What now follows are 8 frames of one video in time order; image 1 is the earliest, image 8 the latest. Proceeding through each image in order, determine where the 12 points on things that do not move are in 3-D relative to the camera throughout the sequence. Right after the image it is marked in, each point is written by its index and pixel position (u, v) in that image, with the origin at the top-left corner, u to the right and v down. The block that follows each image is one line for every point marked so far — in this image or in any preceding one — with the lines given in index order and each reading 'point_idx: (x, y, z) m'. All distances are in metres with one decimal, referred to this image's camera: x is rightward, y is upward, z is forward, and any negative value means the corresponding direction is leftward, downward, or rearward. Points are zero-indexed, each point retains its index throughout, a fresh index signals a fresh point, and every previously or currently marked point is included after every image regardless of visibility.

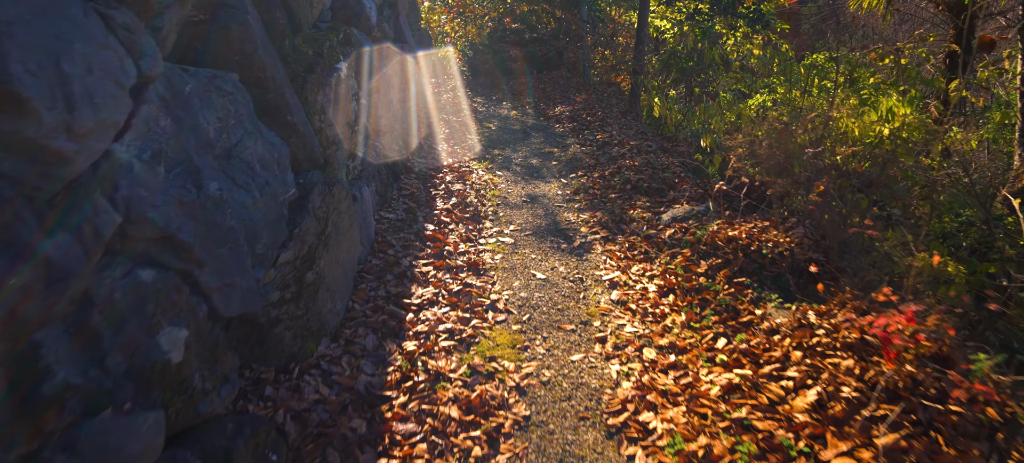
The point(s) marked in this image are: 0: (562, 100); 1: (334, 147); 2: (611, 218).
0: (+1.3, +3.3, +14.0) m
1: (-1.8, +0.8, +5.7) m
2: (+1.2, +0.1, +7.0) m
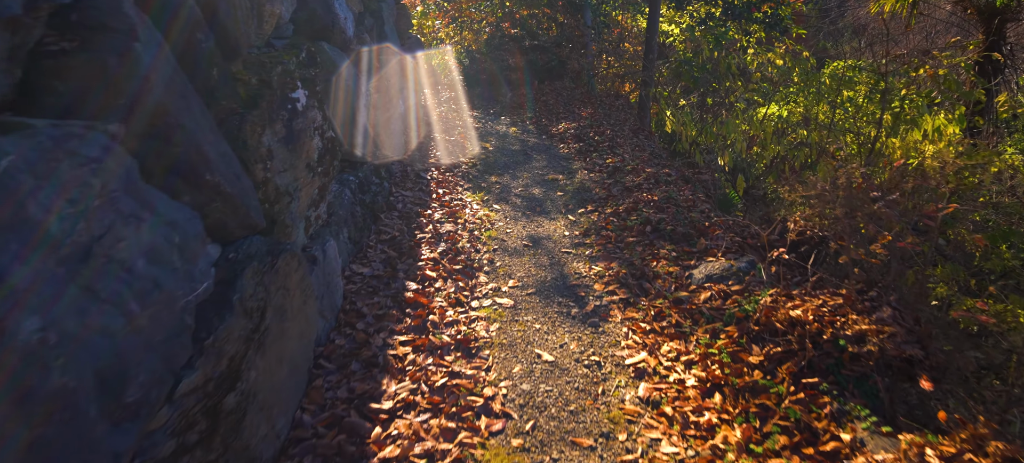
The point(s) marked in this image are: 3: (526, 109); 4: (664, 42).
0: (+1.3, +2.7, +12.8) m
1: (-1.8, +0.3, +4.5) m
2: (+1.2, -0.4, +5.8) m
3: (+0.4, +3.1, +14.0) m
4: (+4.4, +5.5, +16.1) m
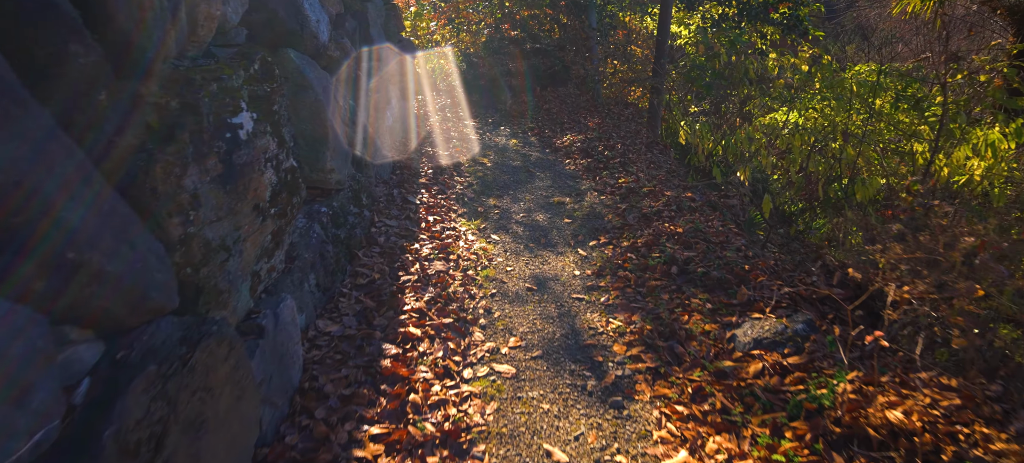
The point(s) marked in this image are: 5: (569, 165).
0: (+1.3, +2.2, +11.8) m
1: (-1.8, -0.2, +3.5) m
2: (+1.2, -0.9, +4.8) m
3: (+0.4, +2.7, +13.0) m
4: (+4.4, +5.0, +15.1) m
5: (+1.0, +1.1, +9.4) m
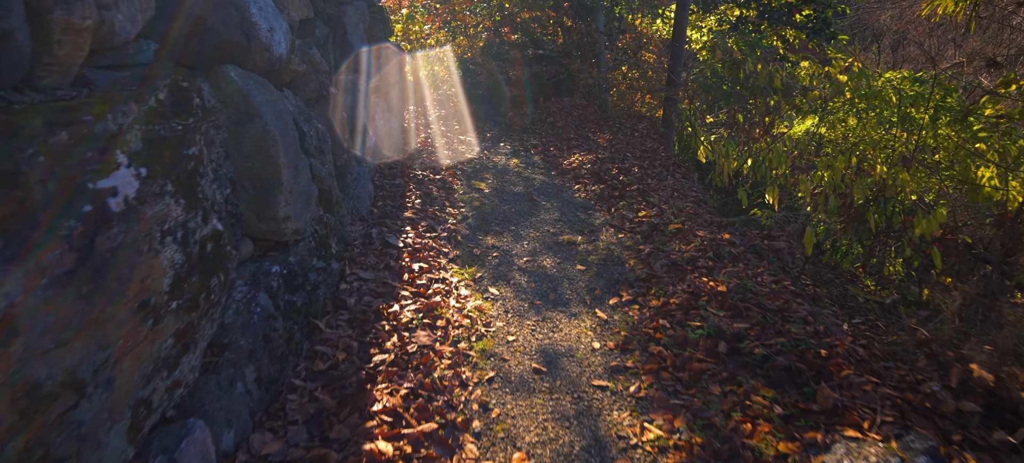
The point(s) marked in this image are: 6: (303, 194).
0: (+1.3, +1.7, +10.5) m
1: (-1.8, -0.7, +2.2) m
2: (+1.3, -1.4, +3.5) m
3: (+0.4, +2.1, +11.8) m
4: (+4.4, +4.5, +13.8) m
5: (+1.0, +0.6, +8.2) m
6: (-1.9, +0.3, +5.0) m
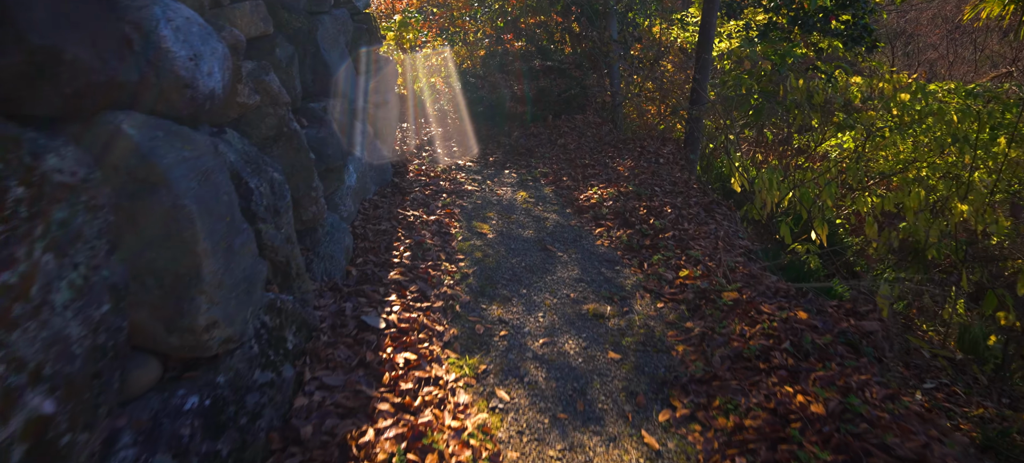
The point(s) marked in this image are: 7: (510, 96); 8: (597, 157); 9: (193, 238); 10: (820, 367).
0: (+1.4, +1.0, +9.1) m
1: (-1.7, -1.3, +0.8) m
2: (+1.4, -2.0, +2.1) m
3: (+0.5, +1.4, +10.4) m
4: (+4.5, +3.8, +12.5) m
5: (+1.1, -0.1, +6.8) m
6: (-1.8, -0.3, +3.6) m
7: (0.0, +3.0, +12.3) m
8: (+1.5, +1.3, +9.8) m
9: (-1.8, 0.0, +3.2) m
10: (+2.3, -1.0, +4.1) m
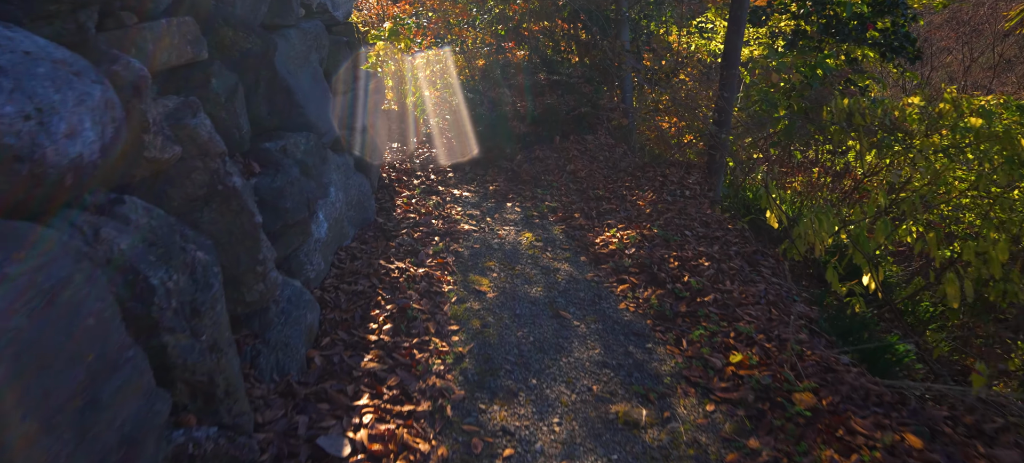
0: (+1.4, +0.4, +7.9) m
1: (-1.6, -1.9, -0.4) m
2: (+1.4, -2.6, +0.9) m
3: (+0.6, +0.8, +9.1) m
4: (+4.5, +3.2, +11.2) m
5: (+1.1, -0.7, +5.6) m
6: (-1.7, -1.0, +2.4) m
7: (0.0, +2.3, +11.1) m
8: (+1.5, +0.7, +8.6) m
9: (-1.8, -0.6, +2.0) m
10: (+2.3, -1.6, +2.9) m
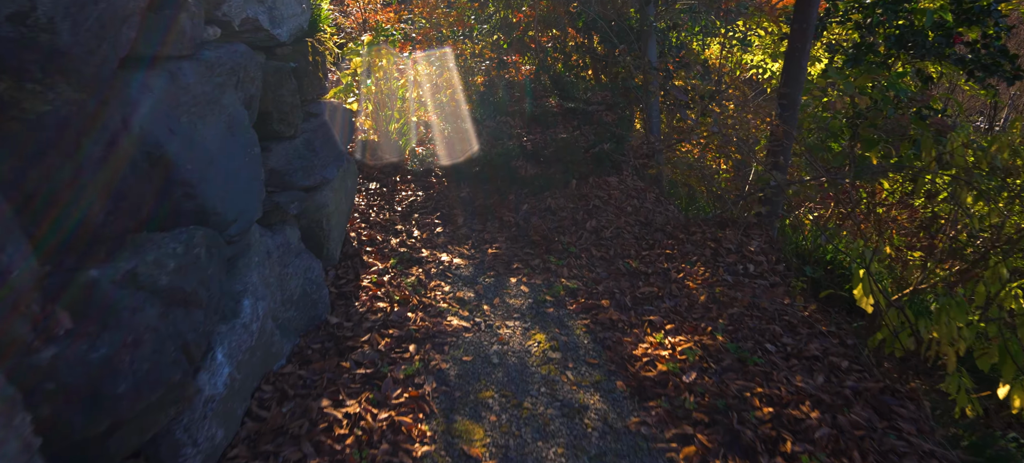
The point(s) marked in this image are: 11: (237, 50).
0: (+1.5, -0.6, +5.8) m
1: (-1.6, -2.9, -2.5) m
2: (+1.5, -3.6, -1.2) m
3: (+0.6, -0.2, +7.1) m
4: (+4.6, +2.2, +9.2) m
5: (+1.2, -1.7, +3.5) m
6: (-1.7, -1.9, +0.3) m
7: (+0.1, +1.4, +9.1) m
8: (+1.6, -0.3, +6.5) m
9: (-1.8, -1.6, -0.1) m
10: (+2.4, -2.5, +0.8) m
11: (-2.3, +1.5, +4.8) m
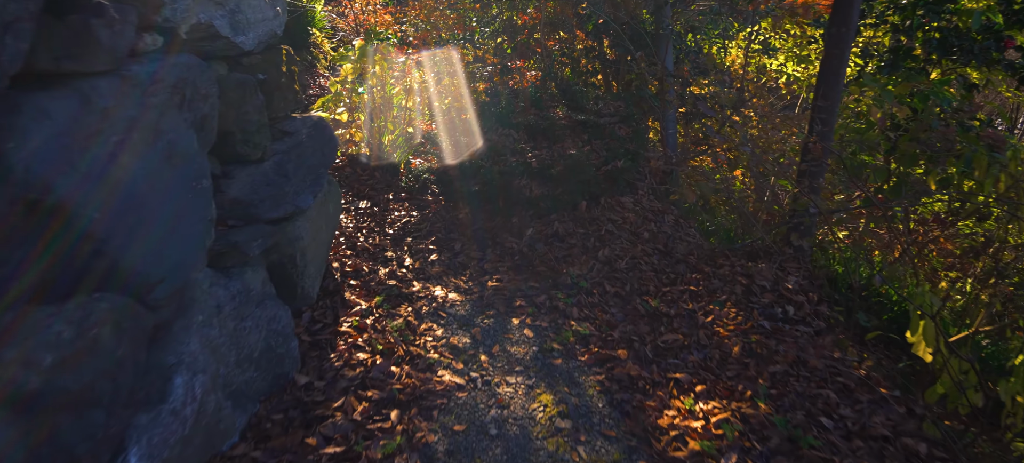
0: (+1.5, -0.9, +5.0) m
1: (-1.7, -3.2, -3.3) m
2: (+1.4, -3.9, -2.1) m
3: (+0.7, -0.5, +6.2) m
4: (+4.7, +1.8, +8.3) m
5: (+1.2, -2.0, +2.6) m
6: (-1.7, -2.2, -0.5) m
7: (+0.1, +1.0, +8.2) m
8: (+1.6, -0.6, +5.6) m
9: (-1.8, -1.9, -0.9) m
10: (+2.3, -2.9, -0.1) m
11: (-2.3, +1.2, +4.0) m
